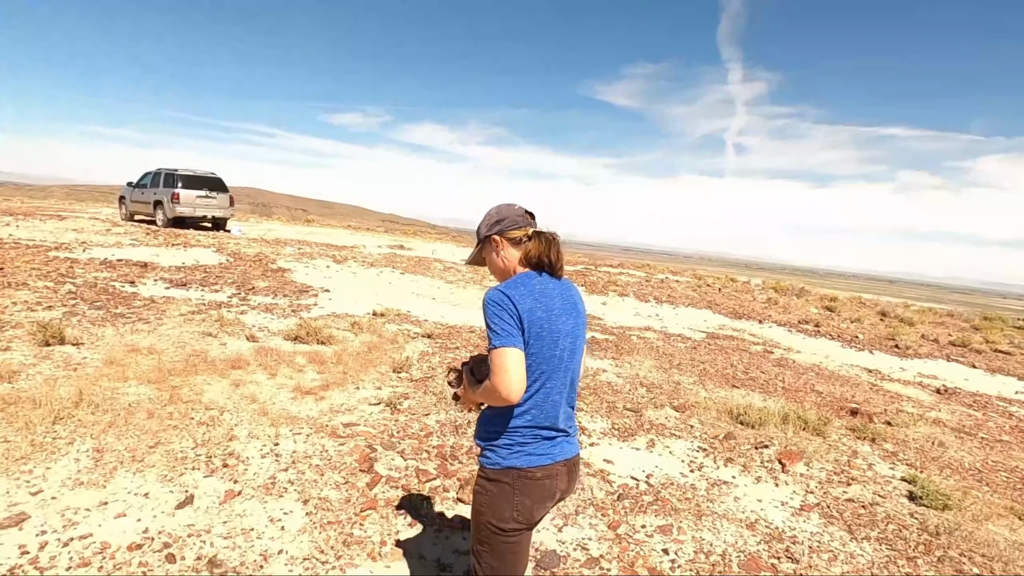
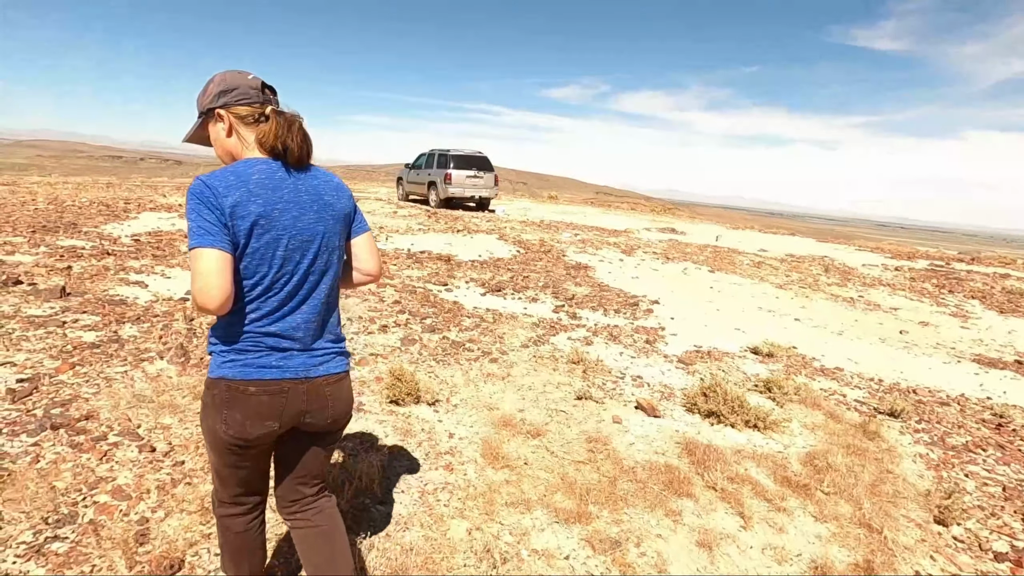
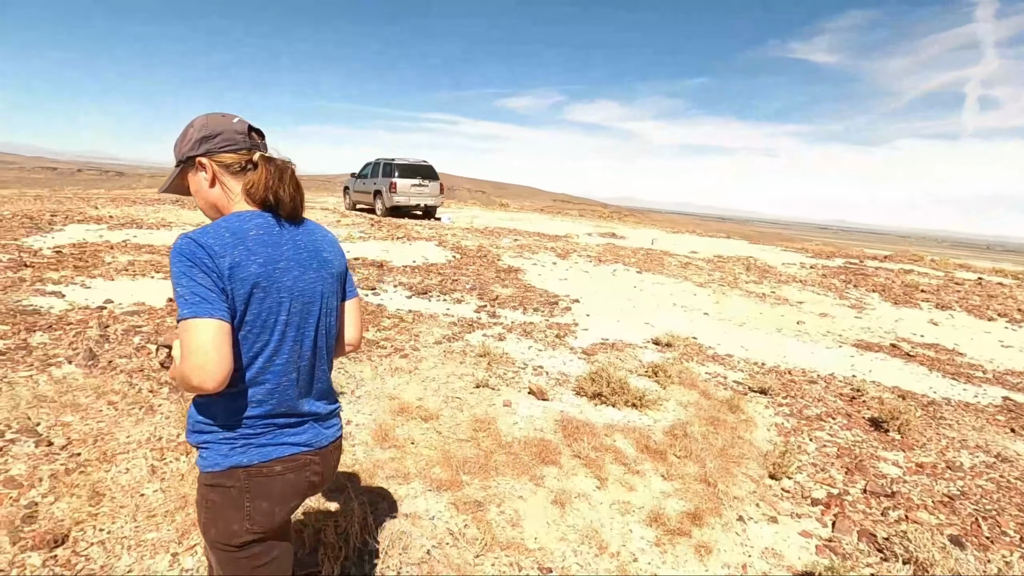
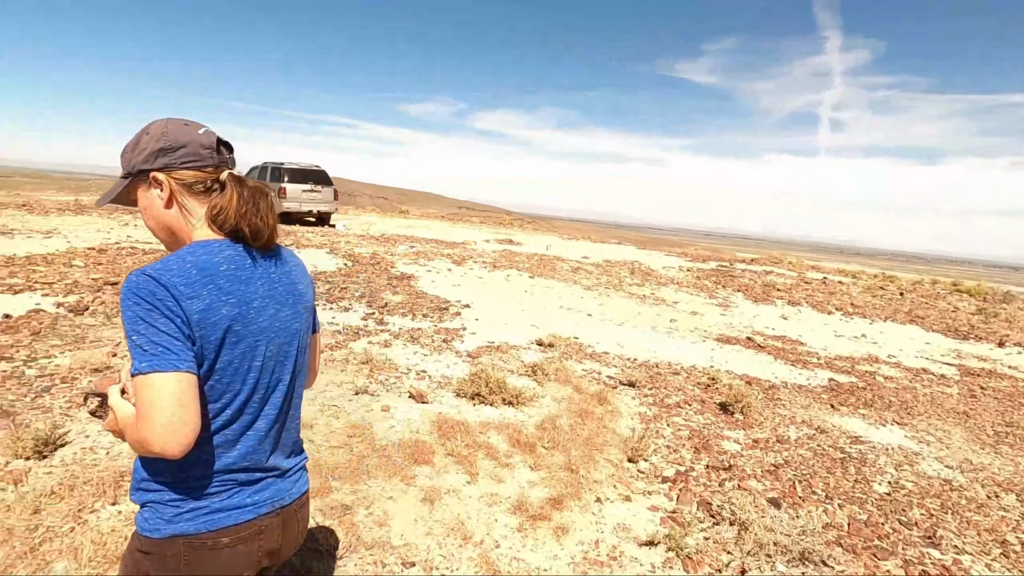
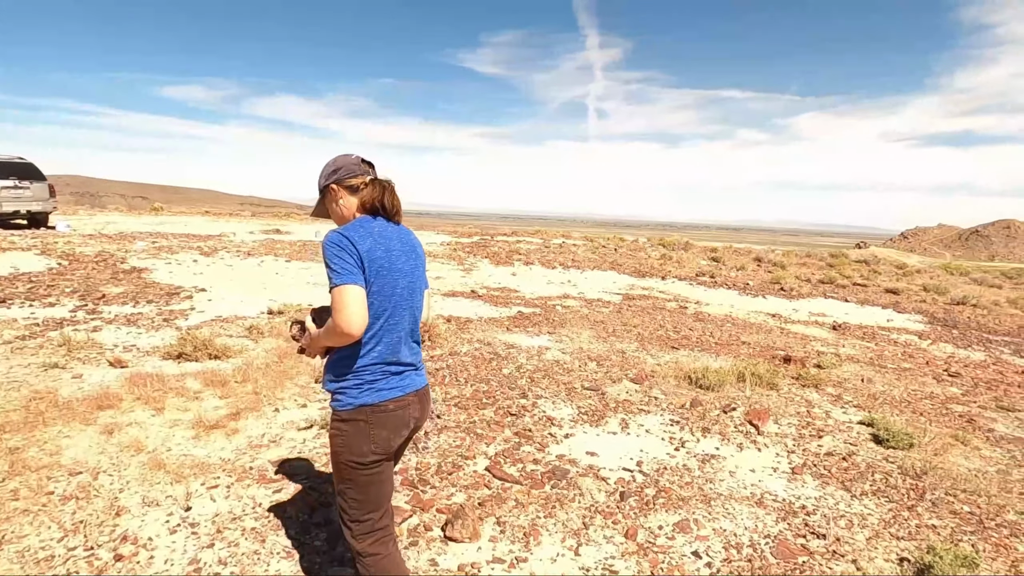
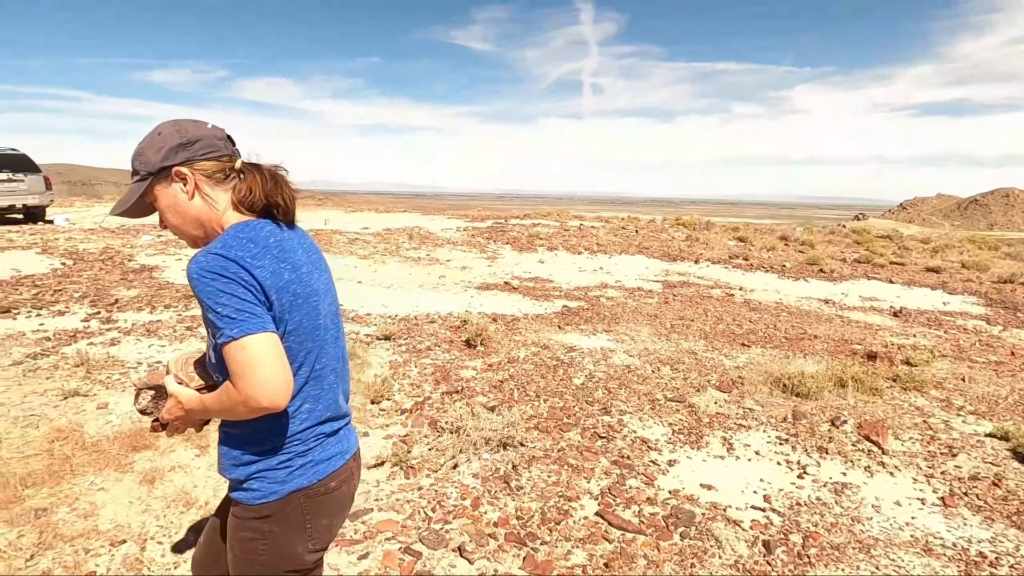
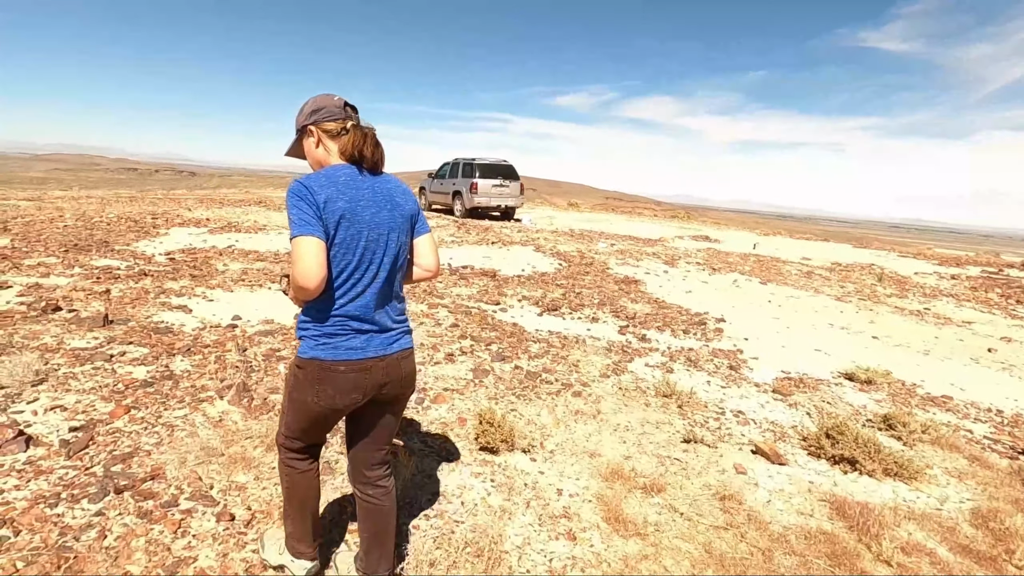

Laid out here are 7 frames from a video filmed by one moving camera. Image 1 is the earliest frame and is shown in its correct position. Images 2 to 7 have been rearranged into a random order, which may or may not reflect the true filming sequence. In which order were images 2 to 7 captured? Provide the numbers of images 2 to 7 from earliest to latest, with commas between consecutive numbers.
5, 6, 4, 3, 2, 7
